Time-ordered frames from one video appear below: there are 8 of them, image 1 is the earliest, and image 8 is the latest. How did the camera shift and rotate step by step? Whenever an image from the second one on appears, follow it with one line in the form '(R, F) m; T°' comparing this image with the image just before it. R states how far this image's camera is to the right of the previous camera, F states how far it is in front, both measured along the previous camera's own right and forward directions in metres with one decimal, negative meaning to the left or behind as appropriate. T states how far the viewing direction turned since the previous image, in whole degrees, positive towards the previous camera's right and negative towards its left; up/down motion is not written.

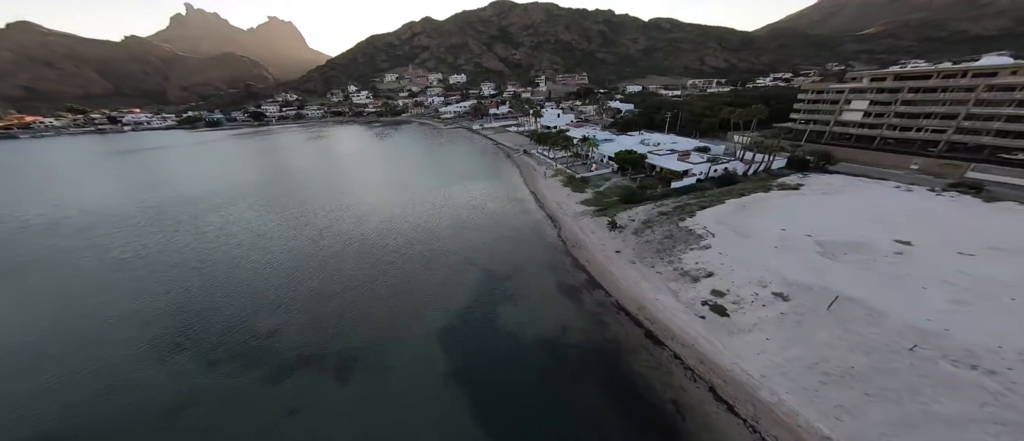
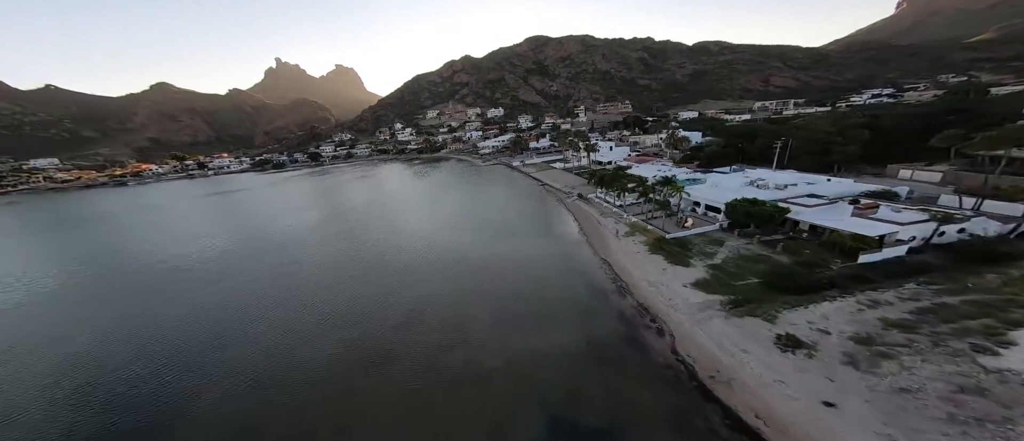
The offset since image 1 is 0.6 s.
(-2.1, +7.6) m; -7°
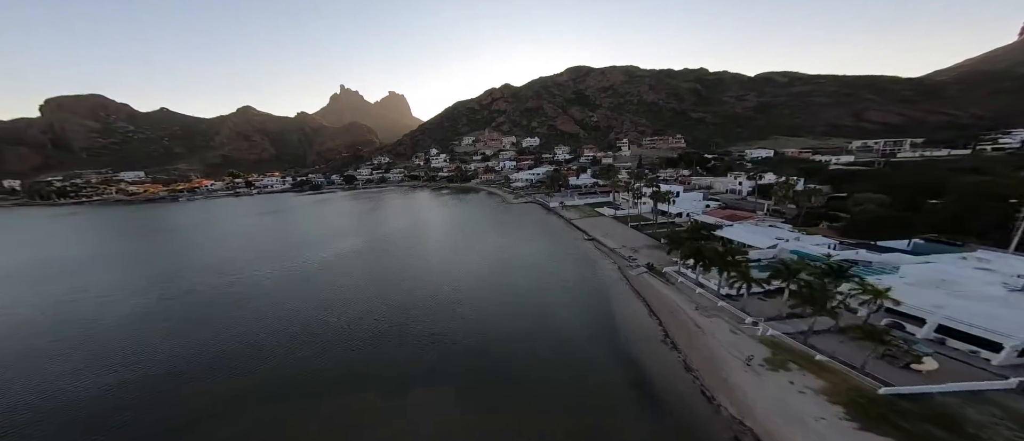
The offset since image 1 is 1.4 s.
(-0.7, +10.9) m; -7°
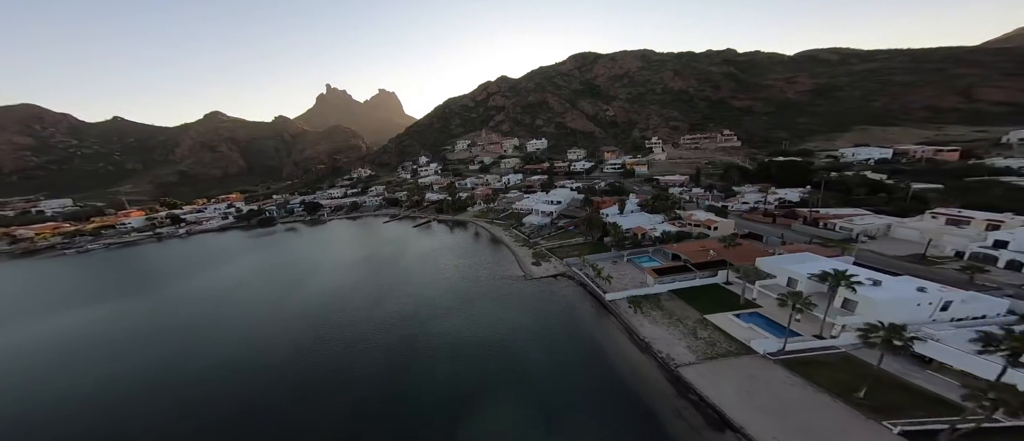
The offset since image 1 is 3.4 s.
(-2.9, +28.4) m; 0°
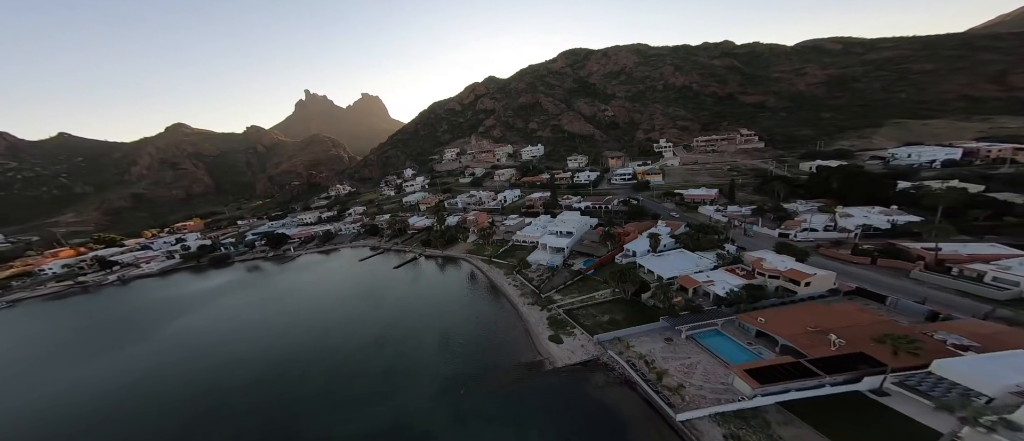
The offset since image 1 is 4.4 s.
(-1.9, +13.0) m; +2°
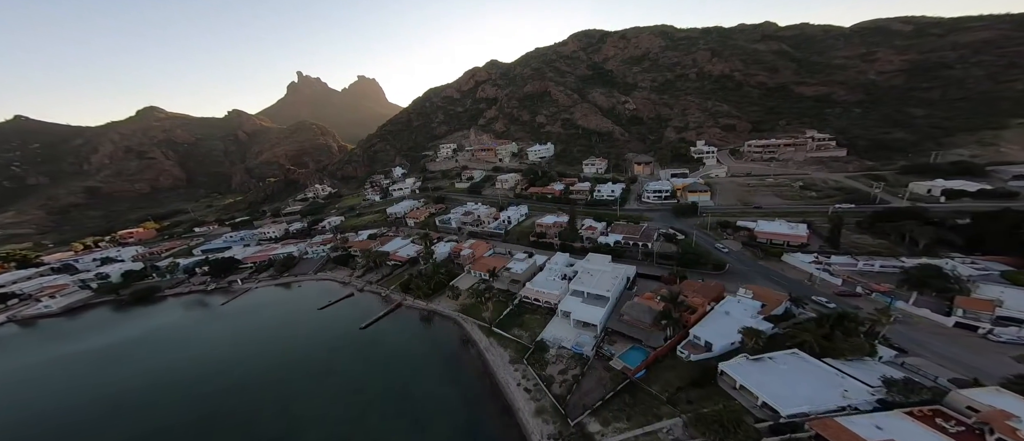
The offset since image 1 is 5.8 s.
(-1.2, +17.4) m; 0°
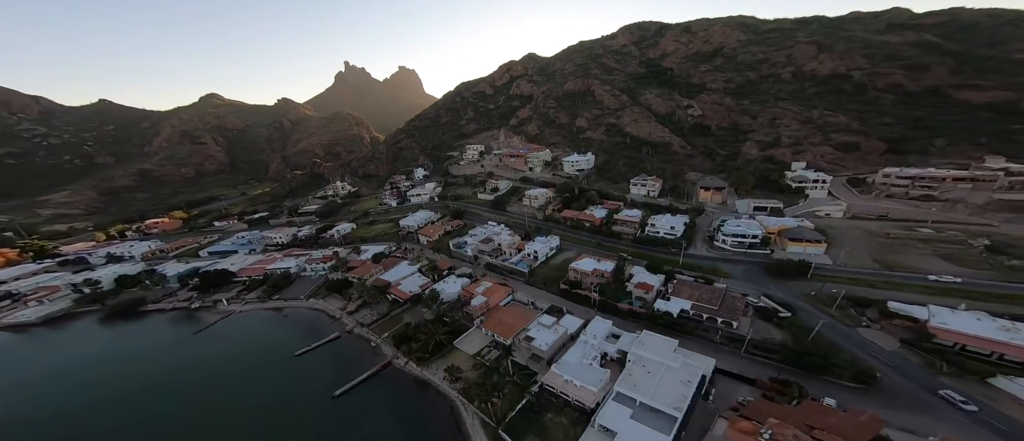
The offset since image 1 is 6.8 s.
(+0.3, +12.5) m; -6°
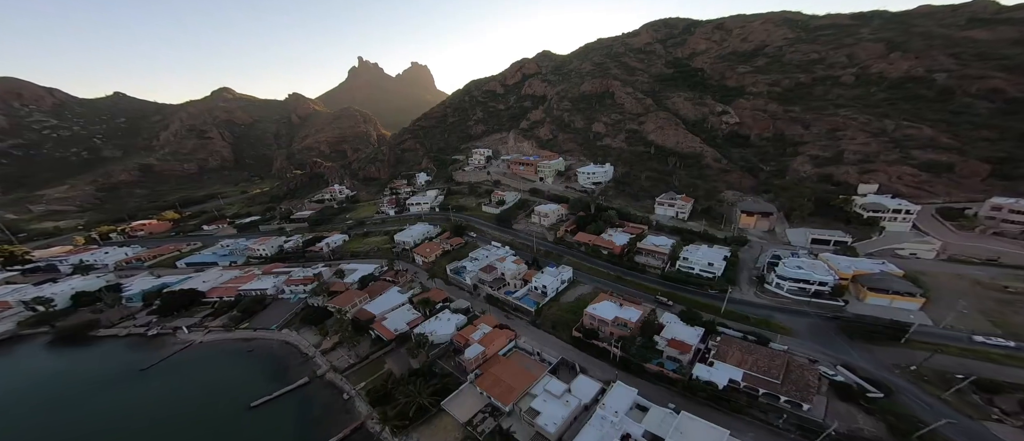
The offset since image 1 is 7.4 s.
(+0.3, +7.9) m; -2°
